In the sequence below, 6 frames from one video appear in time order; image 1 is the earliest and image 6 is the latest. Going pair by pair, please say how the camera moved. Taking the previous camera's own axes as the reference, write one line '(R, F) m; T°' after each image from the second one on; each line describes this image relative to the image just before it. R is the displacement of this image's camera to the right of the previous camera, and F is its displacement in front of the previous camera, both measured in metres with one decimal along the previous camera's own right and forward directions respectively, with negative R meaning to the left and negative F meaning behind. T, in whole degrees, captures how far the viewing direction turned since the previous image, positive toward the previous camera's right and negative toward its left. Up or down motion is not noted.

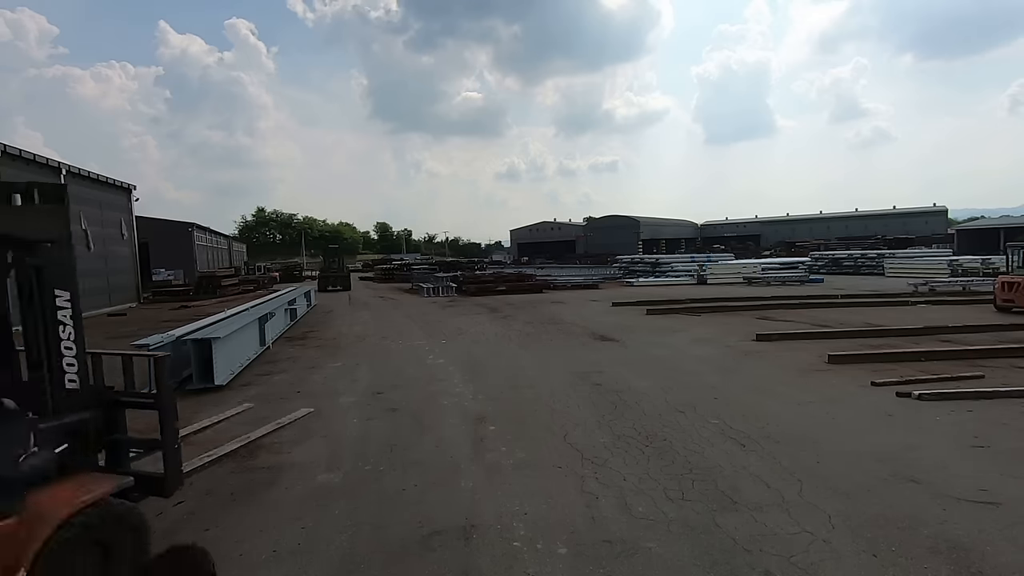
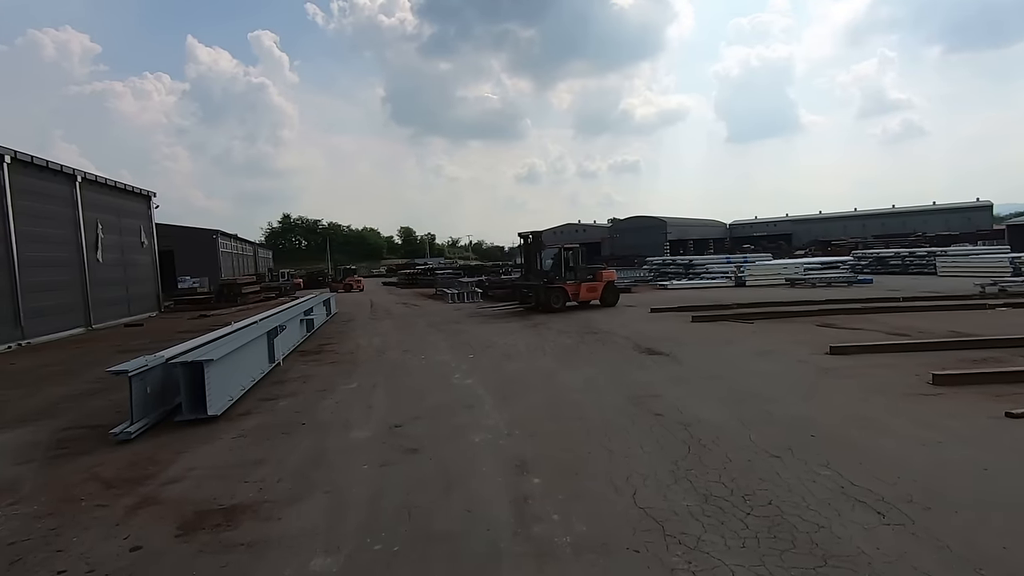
(-0.2, +1.1) m; -2°
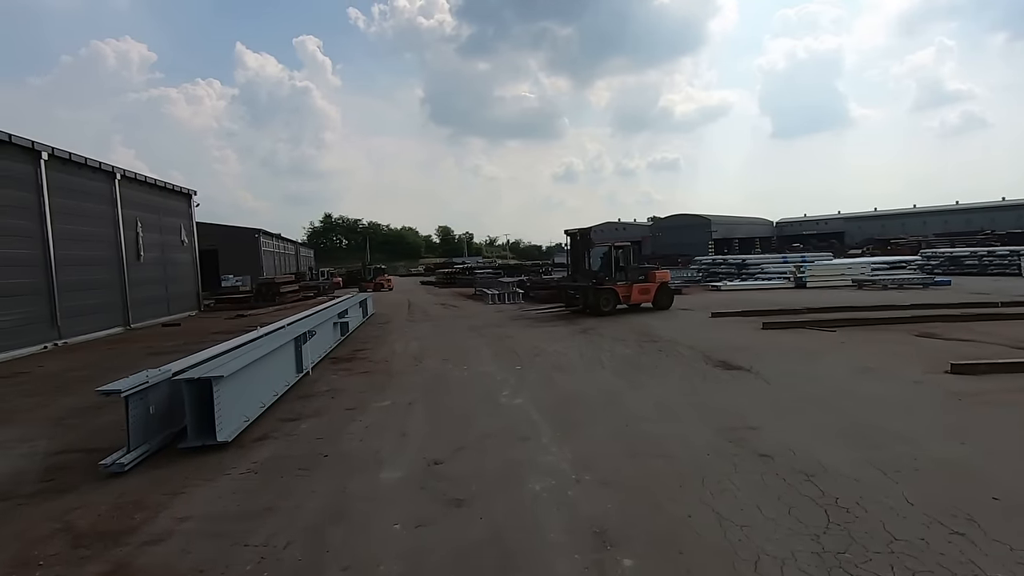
(-0.2, +1.0) m; -4°
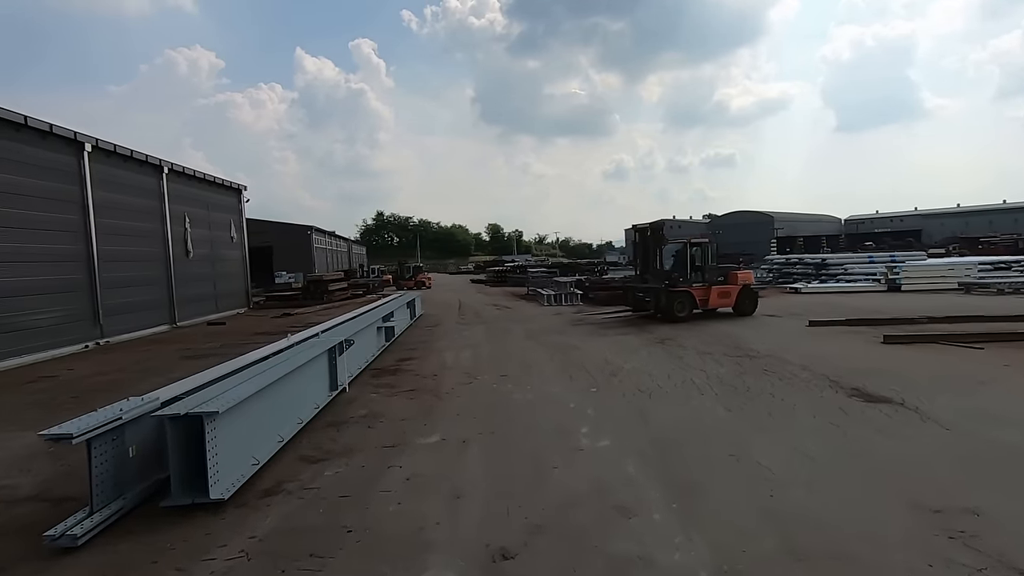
(-0.3, +1.4) m; -5°
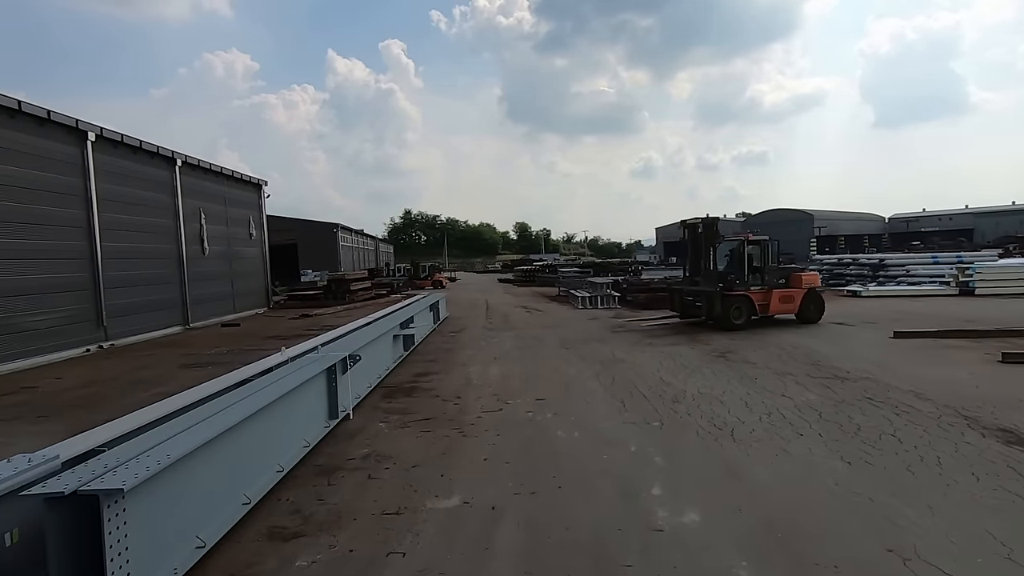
(-0.1, +1.3) m; -3°
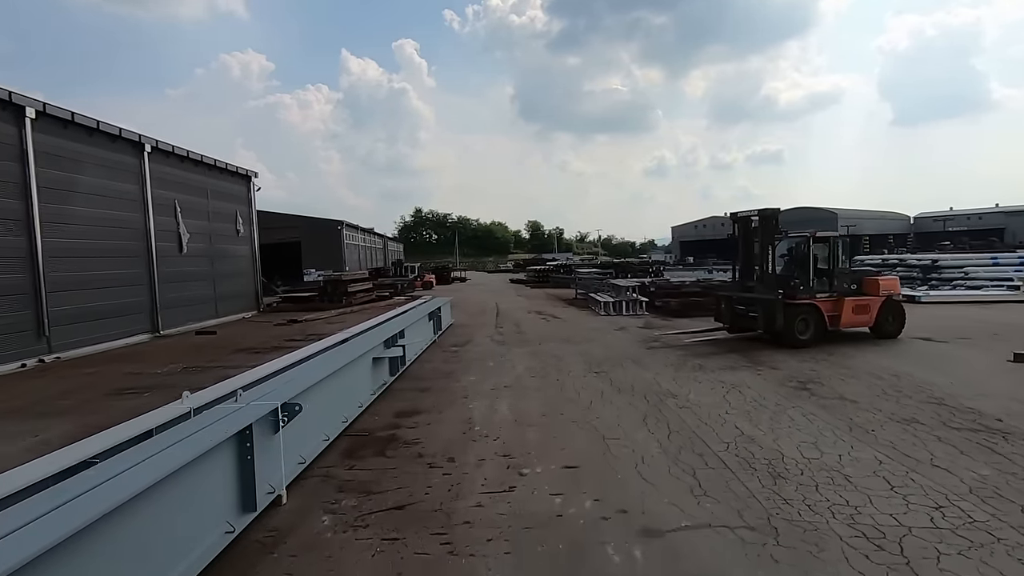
(0.0, +2.0) m; -1°
